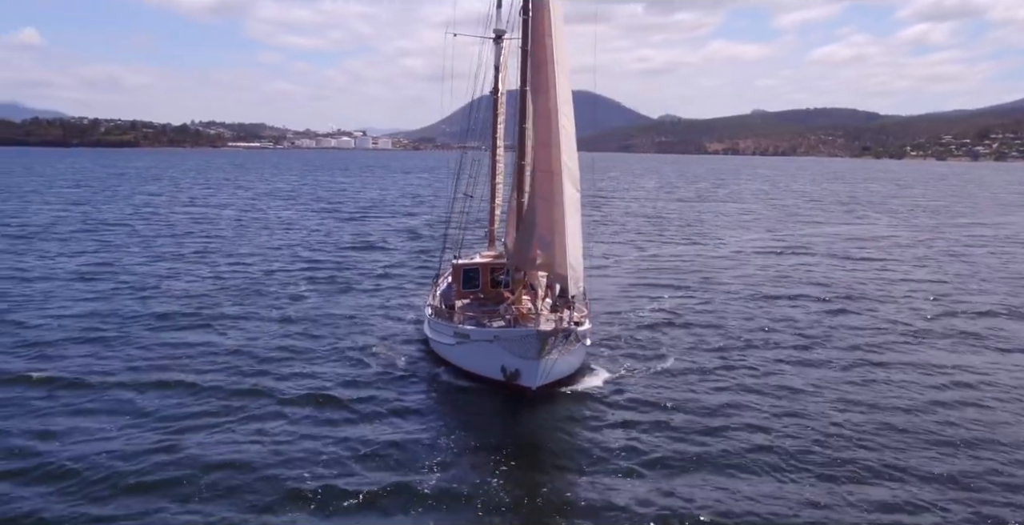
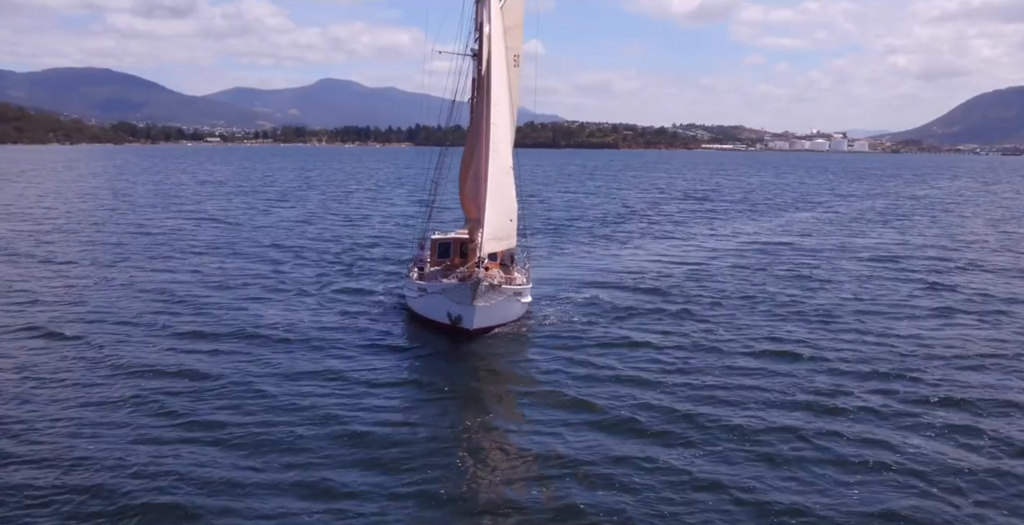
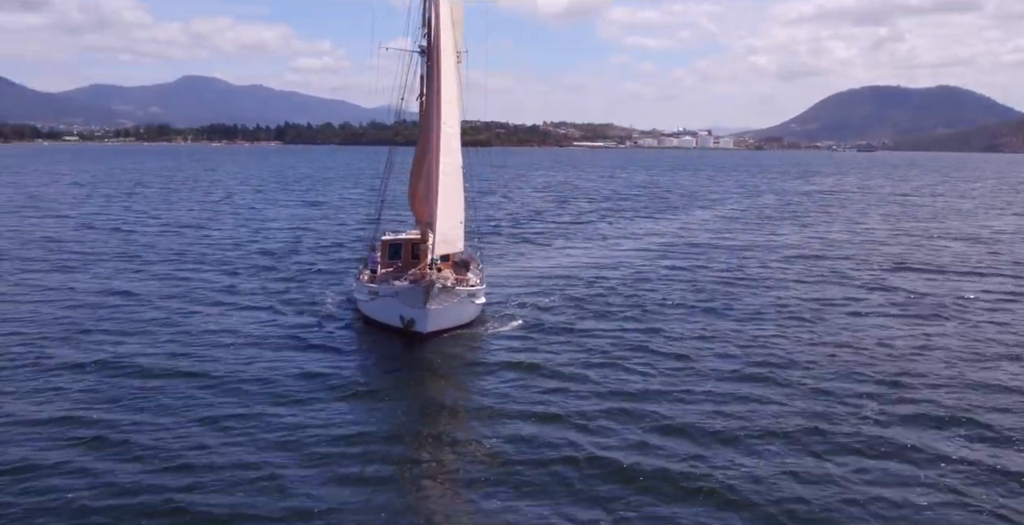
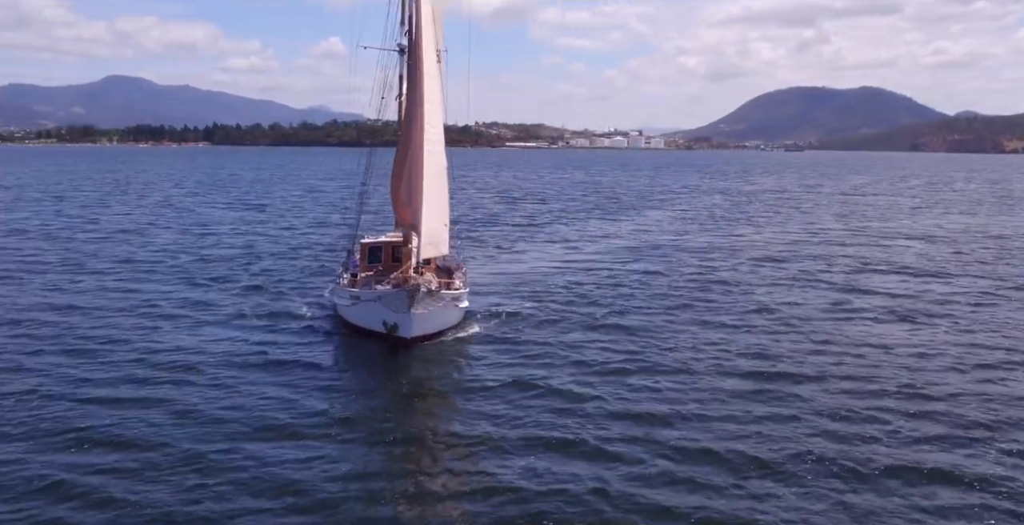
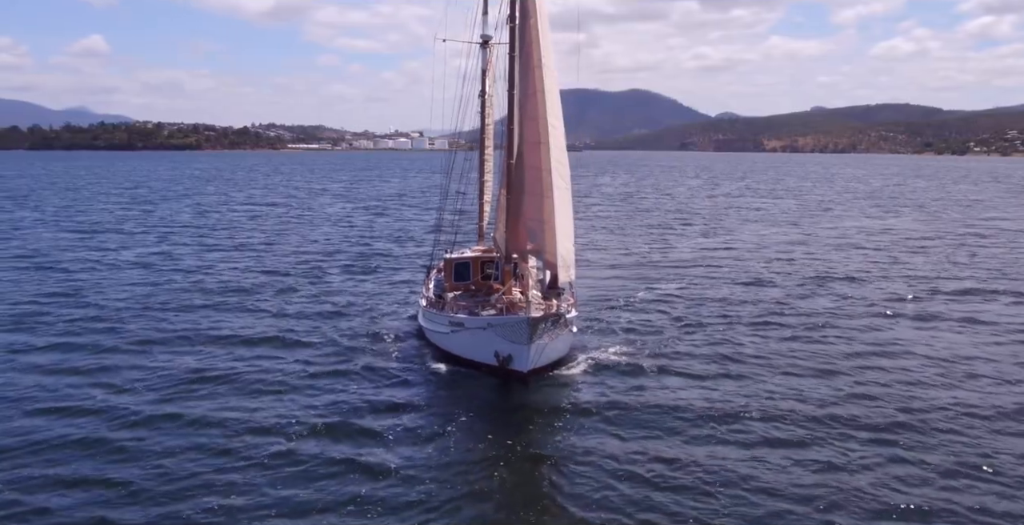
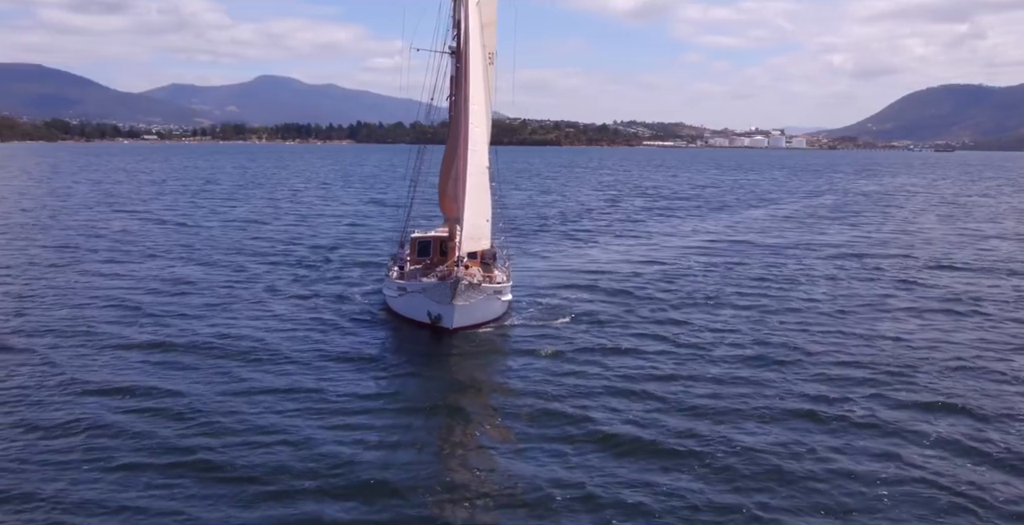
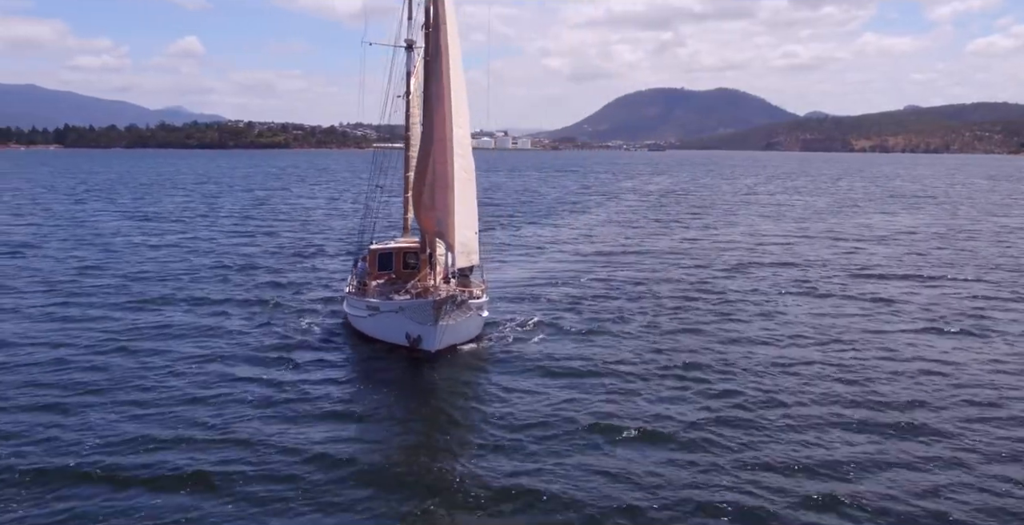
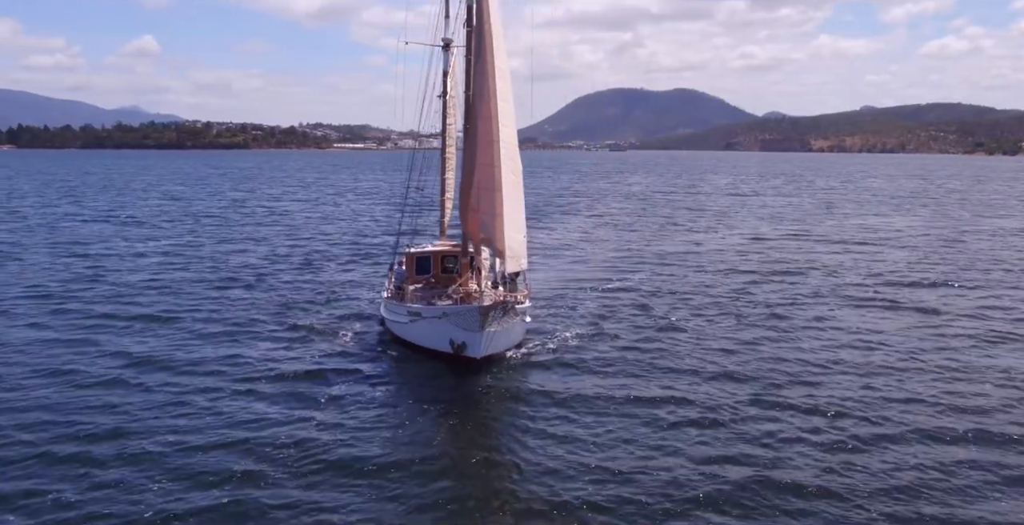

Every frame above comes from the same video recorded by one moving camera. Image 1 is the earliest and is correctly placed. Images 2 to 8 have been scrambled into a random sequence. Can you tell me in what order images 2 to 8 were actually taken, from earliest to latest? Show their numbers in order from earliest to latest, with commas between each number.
5, 8, 7, 4, 3, 6, 2
